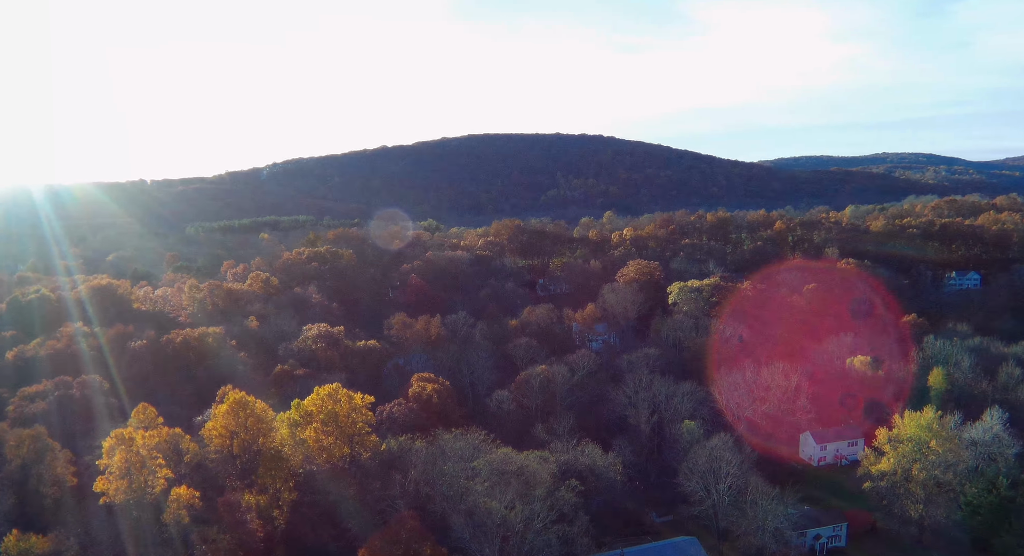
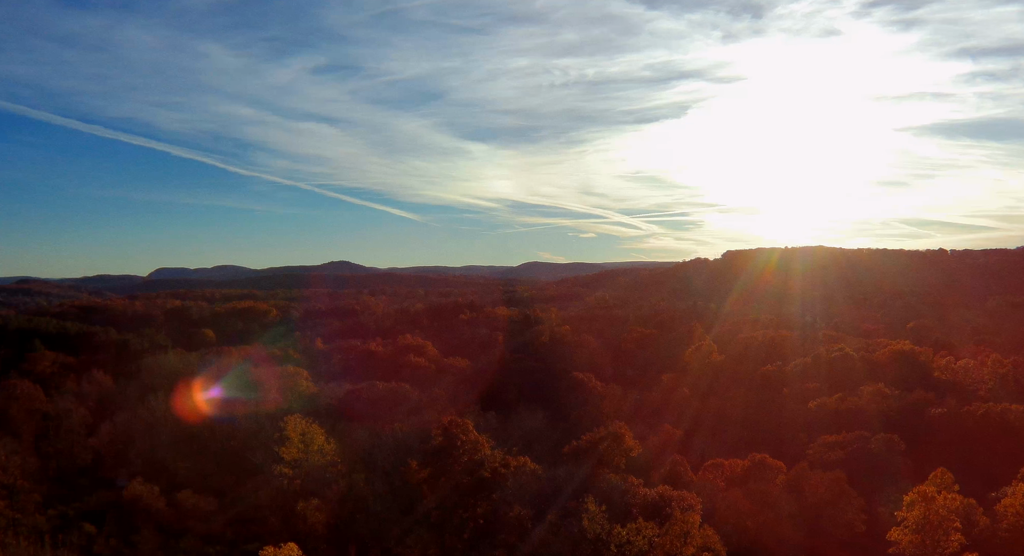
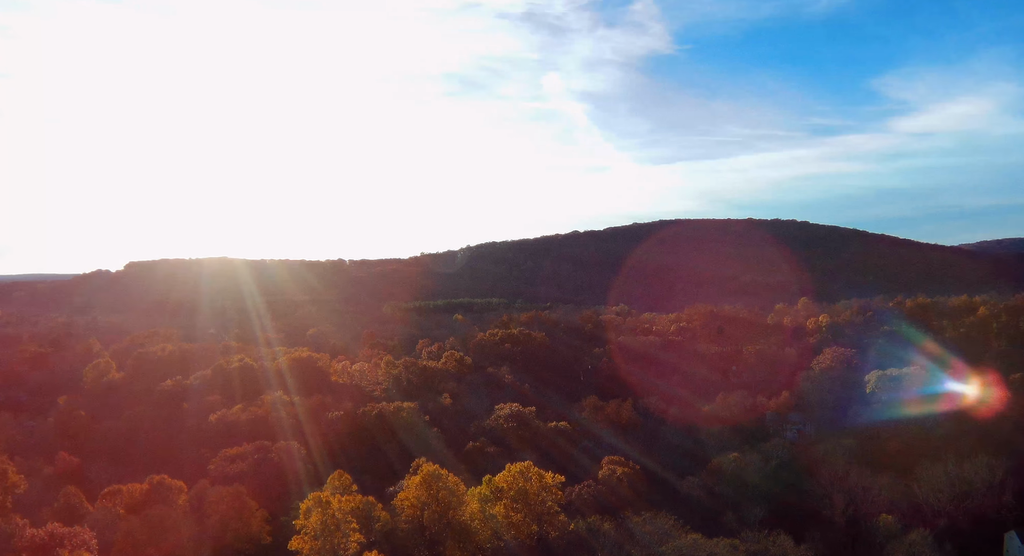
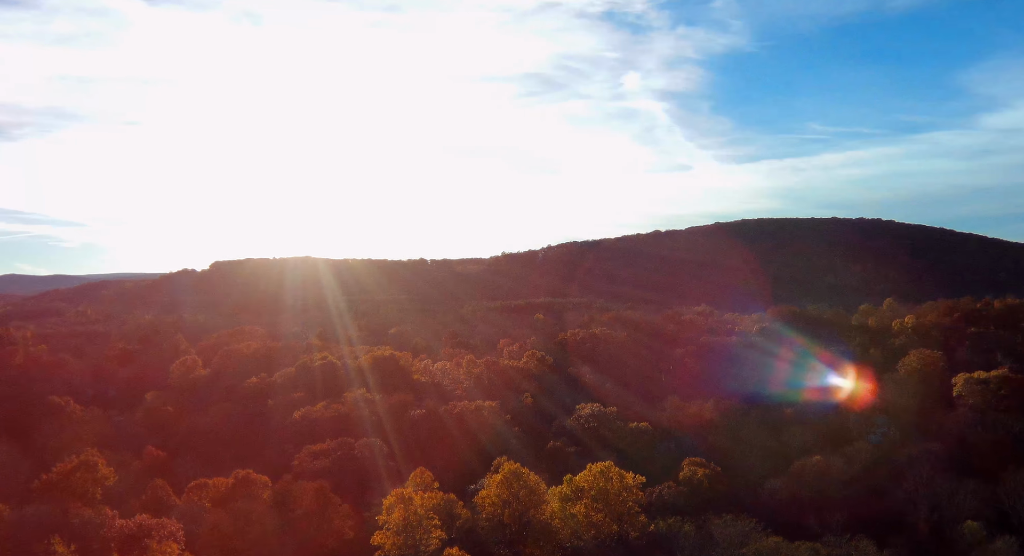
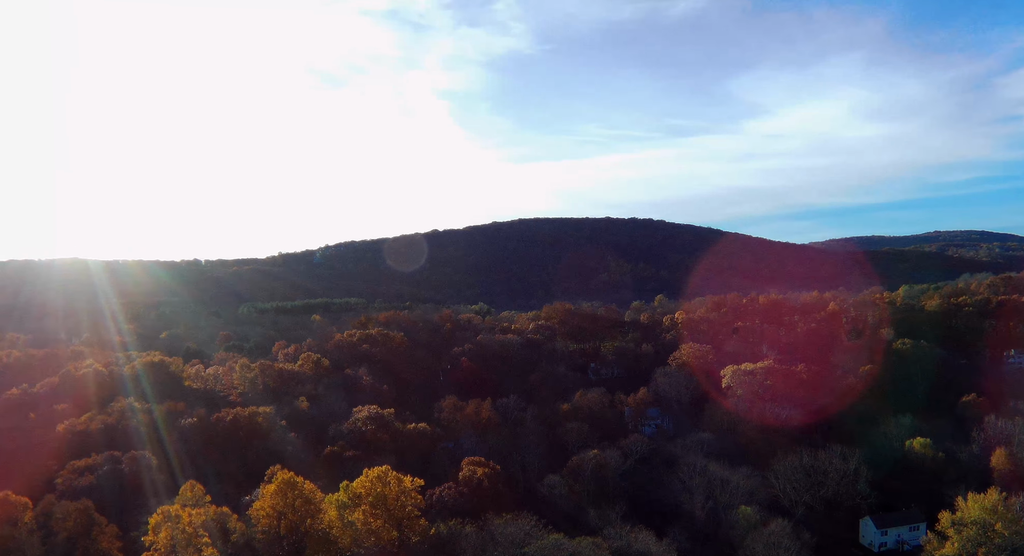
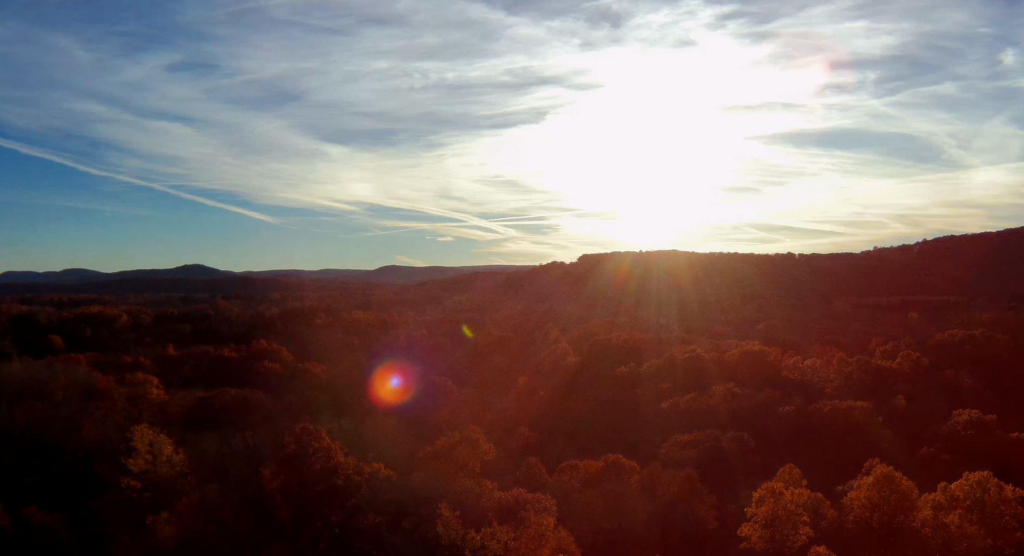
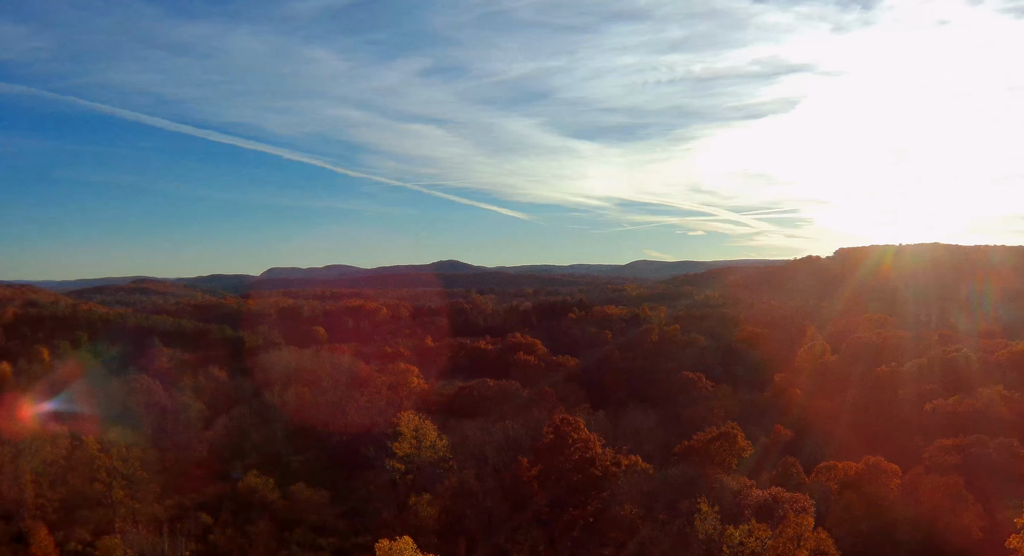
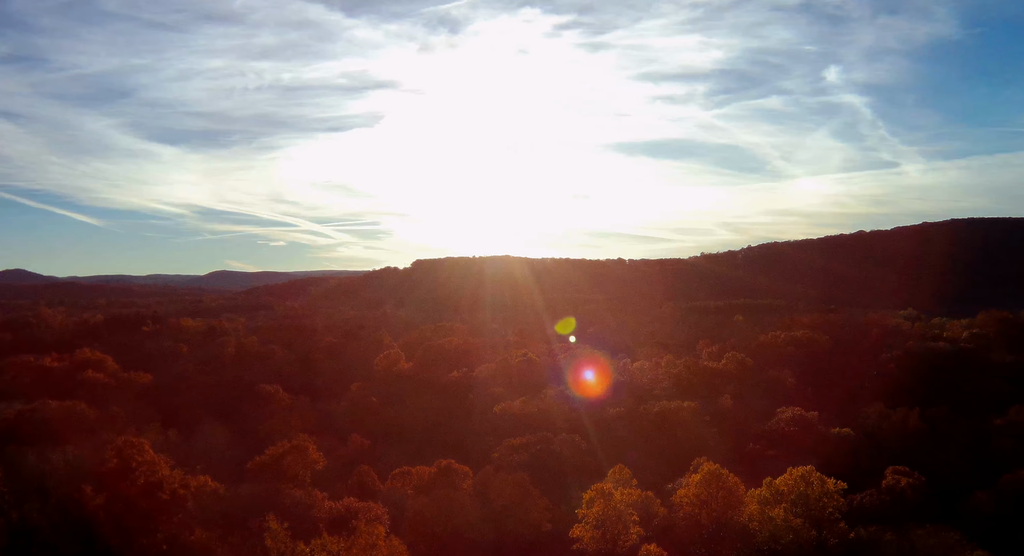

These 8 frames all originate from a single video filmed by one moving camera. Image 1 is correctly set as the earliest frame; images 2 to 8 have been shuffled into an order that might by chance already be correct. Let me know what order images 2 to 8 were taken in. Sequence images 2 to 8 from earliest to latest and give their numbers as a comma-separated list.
5, 3, 4, 8, 6, 2, 7
